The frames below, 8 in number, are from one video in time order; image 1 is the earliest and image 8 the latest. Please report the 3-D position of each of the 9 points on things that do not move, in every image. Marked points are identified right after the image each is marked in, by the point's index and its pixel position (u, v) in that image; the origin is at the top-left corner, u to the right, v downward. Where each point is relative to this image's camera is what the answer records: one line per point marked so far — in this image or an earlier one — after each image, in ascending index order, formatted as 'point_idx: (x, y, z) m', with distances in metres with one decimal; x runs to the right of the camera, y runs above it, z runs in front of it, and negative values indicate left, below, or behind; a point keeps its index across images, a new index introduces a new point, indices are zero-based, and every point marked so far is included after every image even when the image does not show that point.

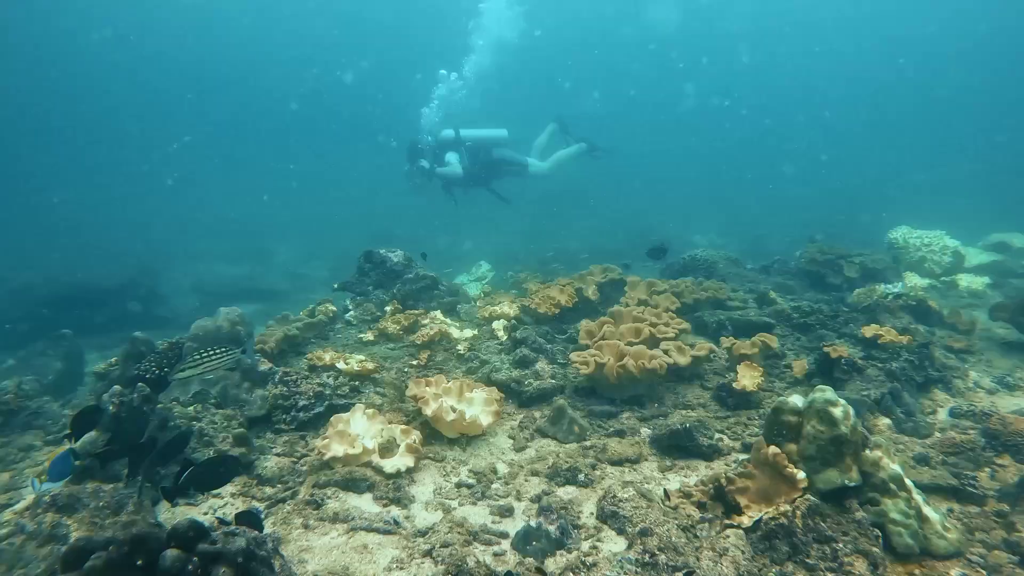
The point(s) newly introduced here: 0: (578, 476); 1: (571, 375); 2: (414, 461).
0: (+0.5, -1.4, +5.4) m
1: (+0.6, -0.9, +7.3) m
2: (-0.8, -1.3, +5.6) m
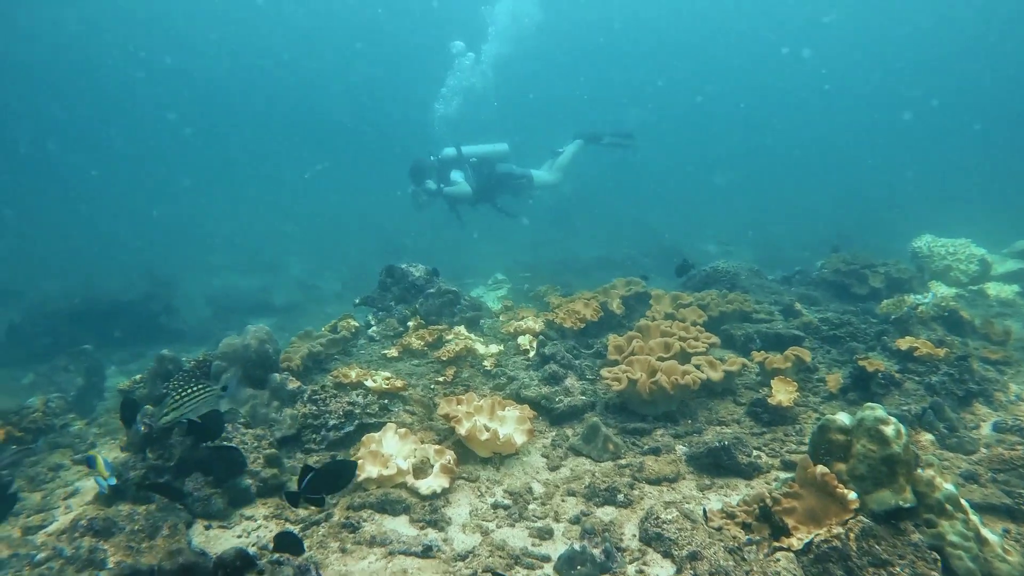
0: (+0.8, -1.5, +5.3) m
1: (+0.9, -1.0, +7.2) m
2: (-0.5, -1.4, +5.5) m
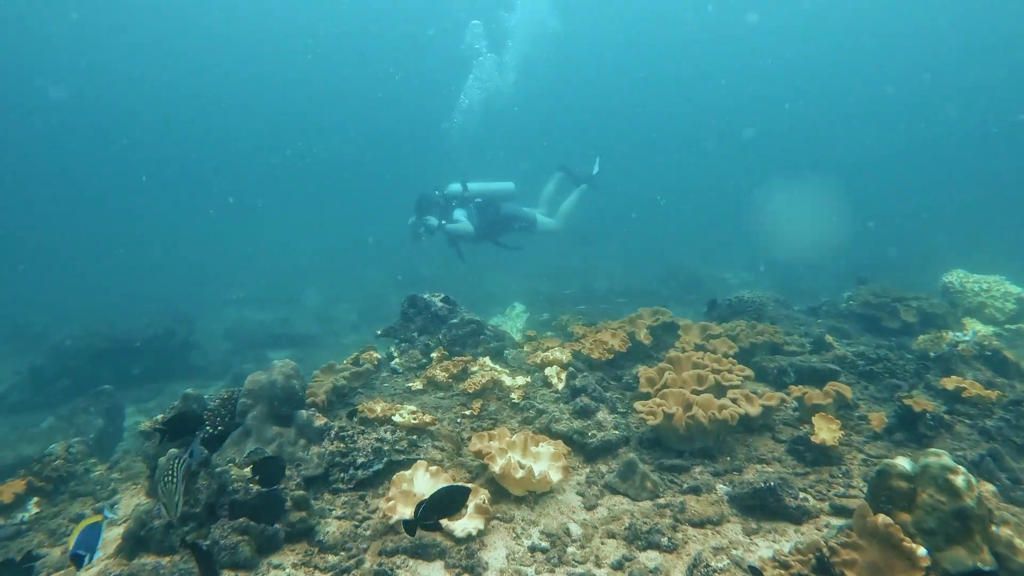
0: (+1.0, -1.7, +5.1) m
1: (+1.2, -1.3, +7.0) m
2: (-0.2, -1.7, +5.3) m
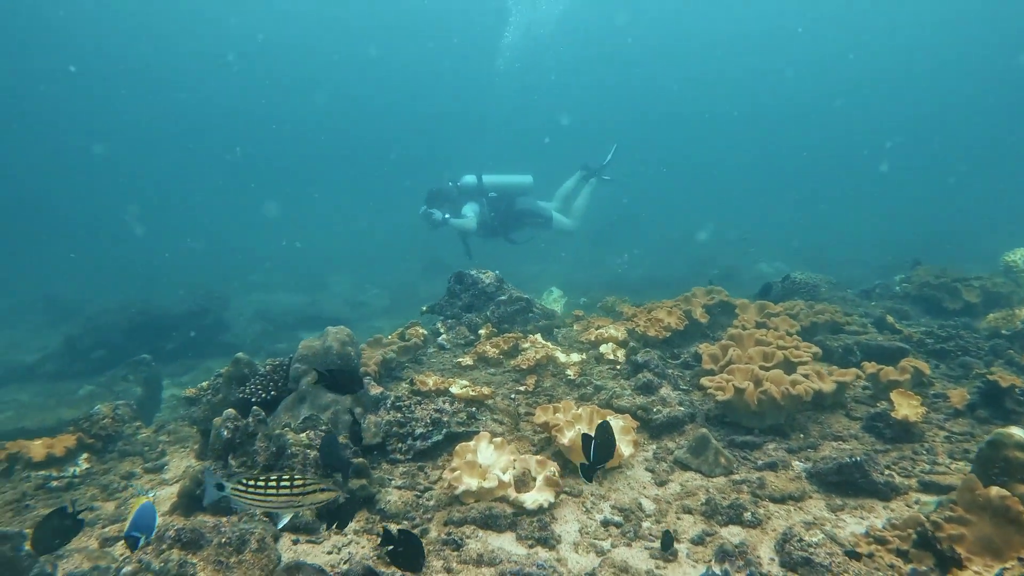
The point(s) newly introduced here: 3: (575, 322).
0: (+1.5, -1.5, +4.8) m
1: (+1.7, -1.0, +6.7) m
2: (+0.3, -1.4, +5.0) m
3: (+0.8, -0.4, +9.3) m
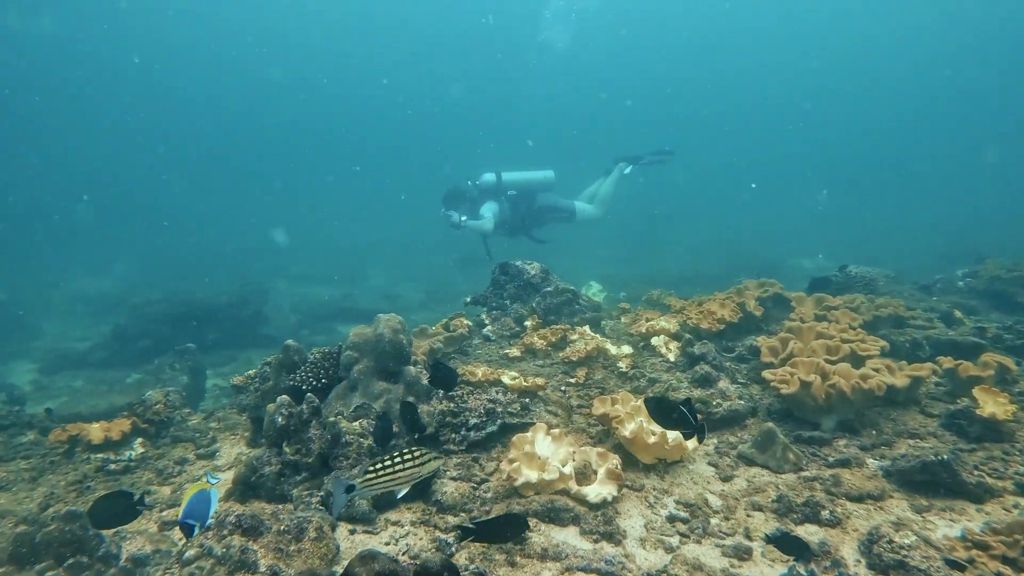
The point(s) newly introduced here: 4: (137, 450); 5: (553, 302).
0: (+1.9, -1.4, +4.5) m
1: (+2.1, -0.9, +6.4) m
2: (+0.7, -1.3, +4.8) m
3: (+1.4, -0.3, +9.1) m
4: (-3.2, -1.4, +6.3) m
5: (+0.5, -0.2, +8.7) m
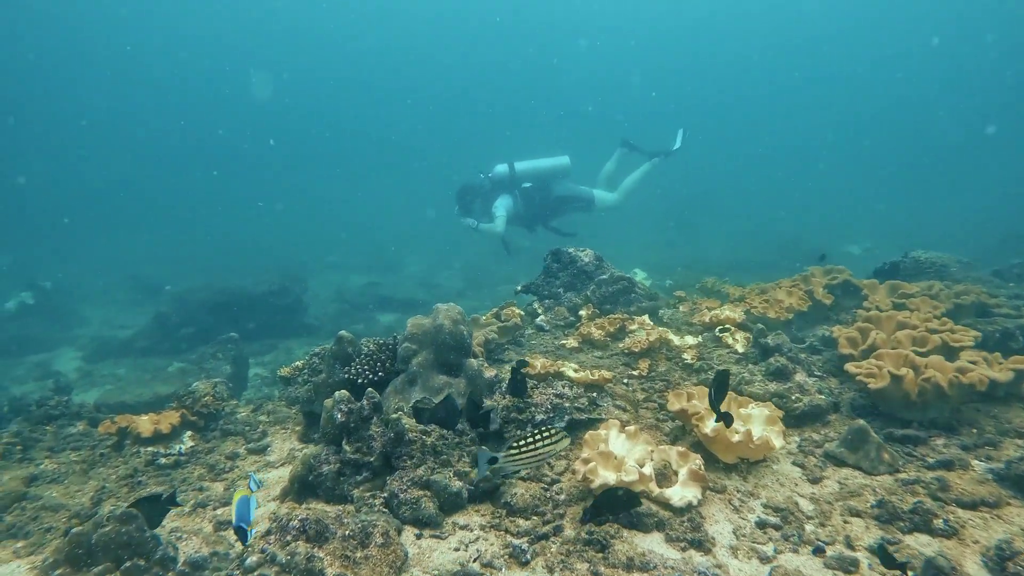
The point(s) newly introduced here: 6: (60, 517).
0: (+2.3, -1.3, +4.1) m
1: (+2.7, -0.8, +6.0) m
2: (+1.1, -1.2, +4.5) m
3: (+2.0, -0.2, +8.7) m
4: (-2.7, -1.3, +6.1) m
5: (+1.1, 0.0, +8.3) m
6: (-3.2, -1.6, +5.2) m
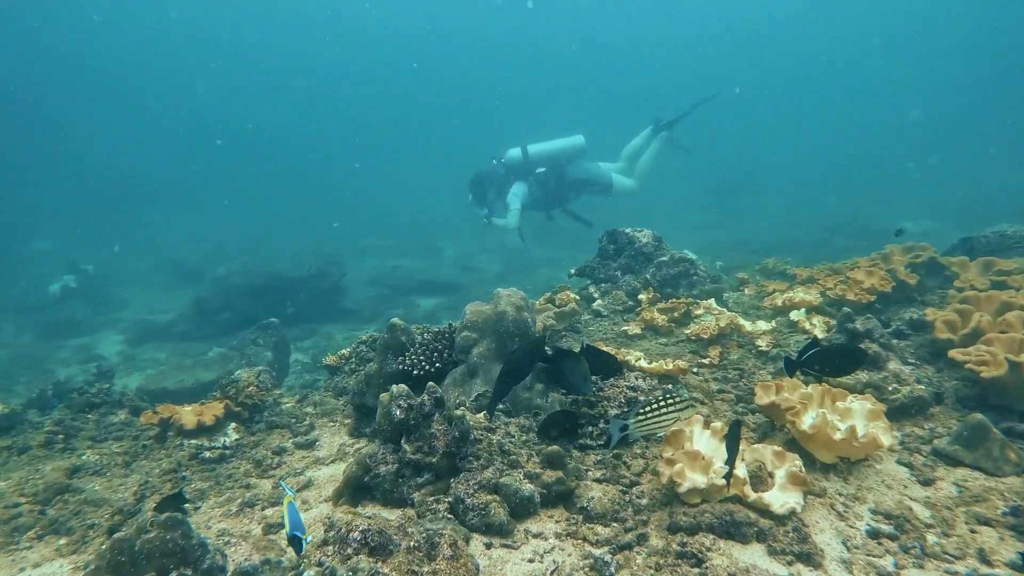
0: (+2.8, -1.2, +3.6) m
1: (+3.2, -0.7, +5.4) m
2: (+1.6, -1.1, +4.0) m
3: (+2.6, 0.0, +8.1) m
4: (-2.2, -1.2, +5.8) m
5: (+1.7, +0.2, +7.8) m
6: (-2.7, -1.5, +4.9) m
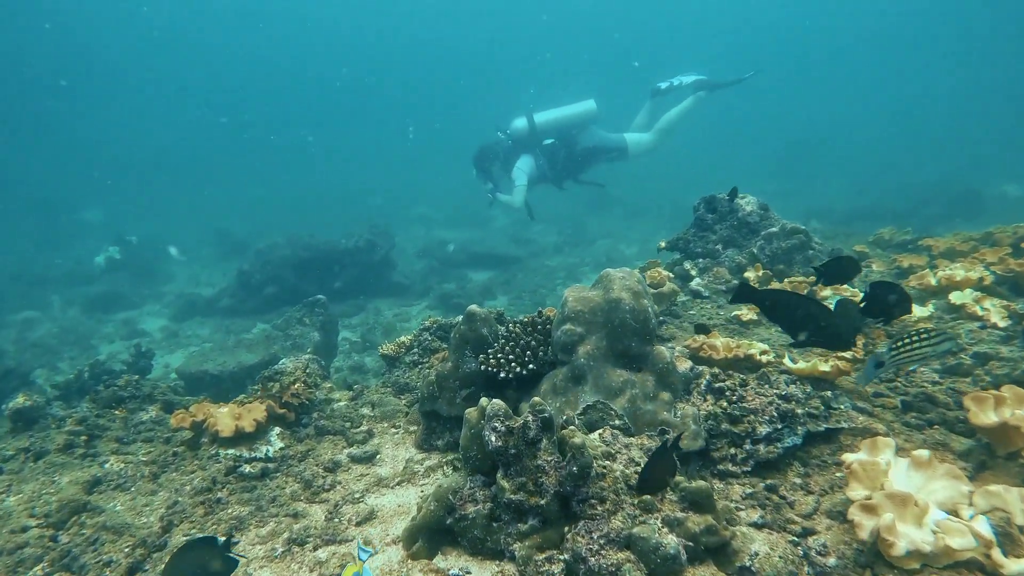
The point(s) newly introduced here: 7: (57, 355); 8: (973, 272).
0: (+3.3, -1.2, +2.3) m
1: (+3.8, -0.6, +4.1) m
2: (+2.1, -1.1, +2.8) m
3: (+3.4, +0.3, +6.8) m
4: (-1.5, -1.0, +4.8) m
5: (+2.4, +0.4, +6.6) m
6: (-2.1, -1.4, +4.0) m
7: (-8.4, -1.2, +13.5) m
8: (+3.6, +0.2, +5.8) m
